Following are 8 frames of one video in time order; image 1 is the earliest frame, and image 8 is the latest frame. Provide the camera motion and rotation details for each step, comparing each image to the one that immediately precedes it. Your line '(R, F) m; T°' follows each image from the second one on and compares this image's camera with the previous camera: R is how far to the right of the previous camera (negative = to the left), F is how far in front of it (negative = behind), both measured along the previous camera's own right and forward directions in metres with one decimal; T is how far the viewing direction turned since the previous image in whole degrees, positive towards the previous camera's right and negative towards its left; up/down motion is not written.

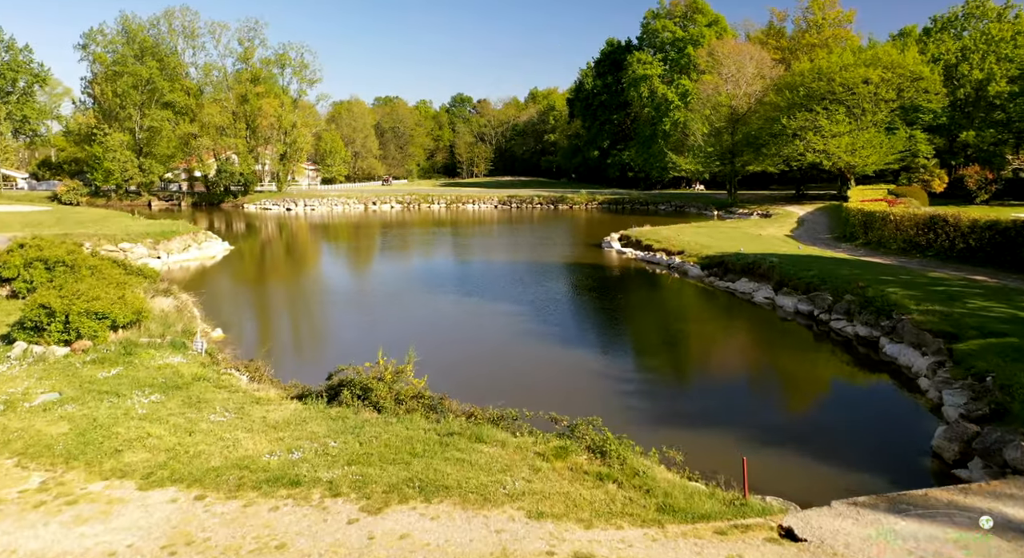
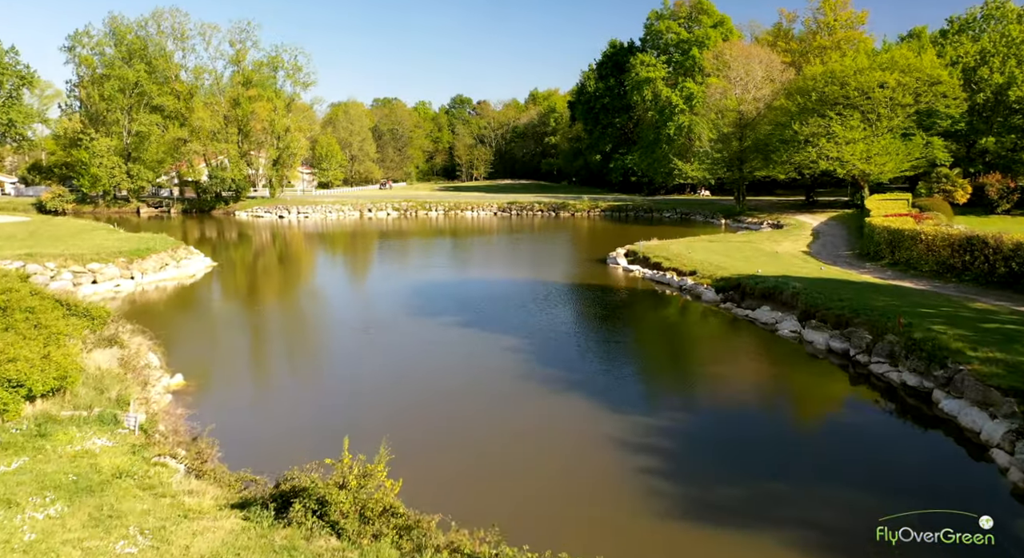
(0.0, +1.5) m; 0°
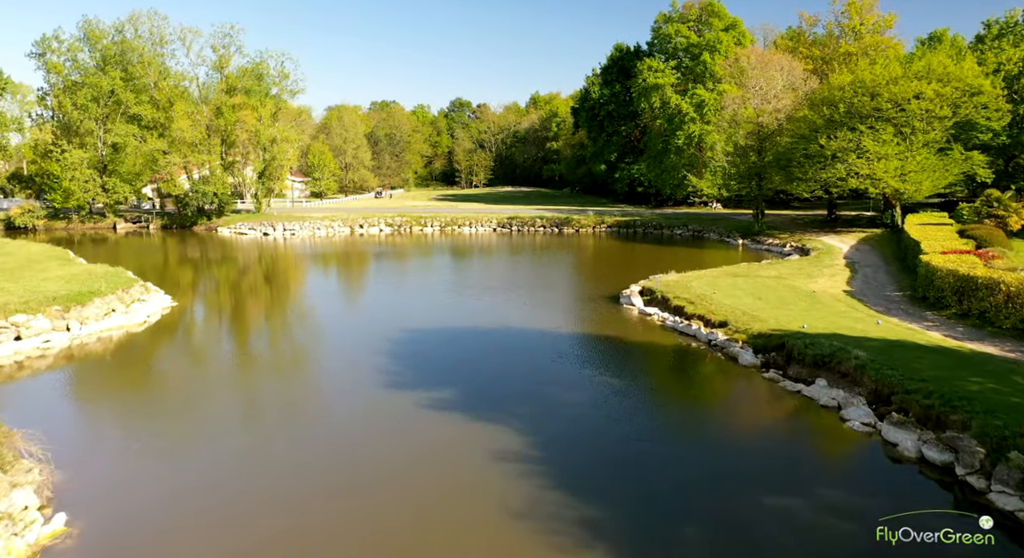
(0.0, +3.0) m; 0°
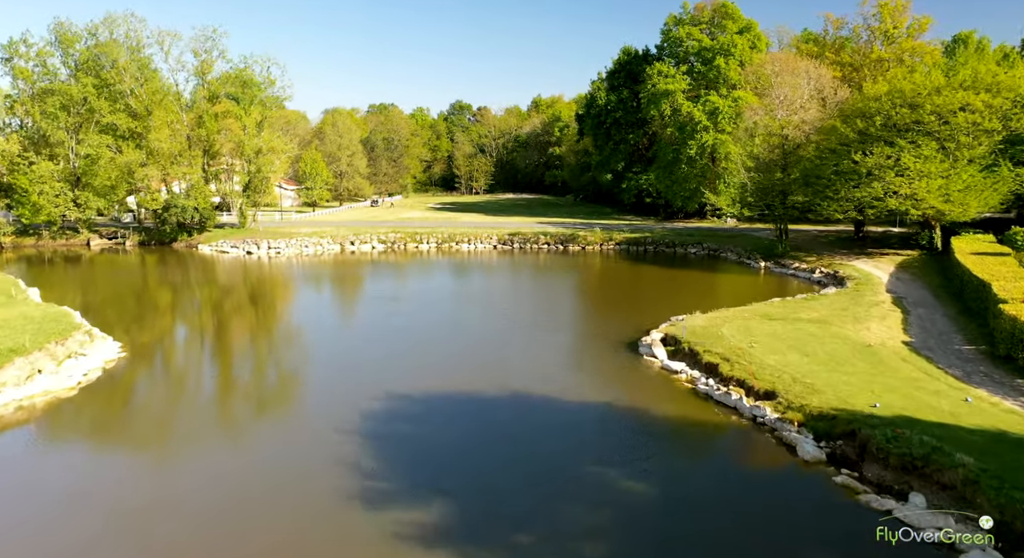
(0.0, +3.1) m; 0°
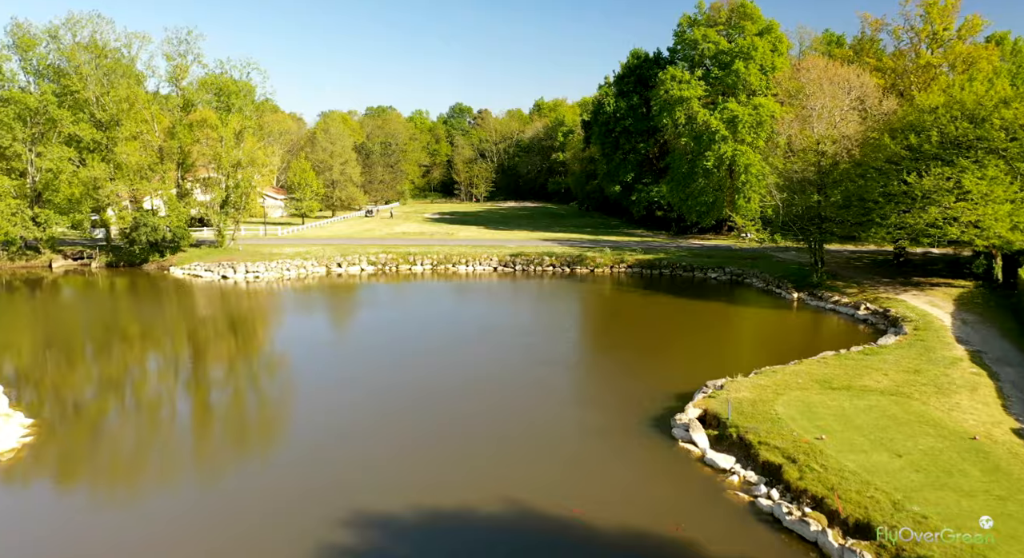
(0.0, +3.8) m; 0°
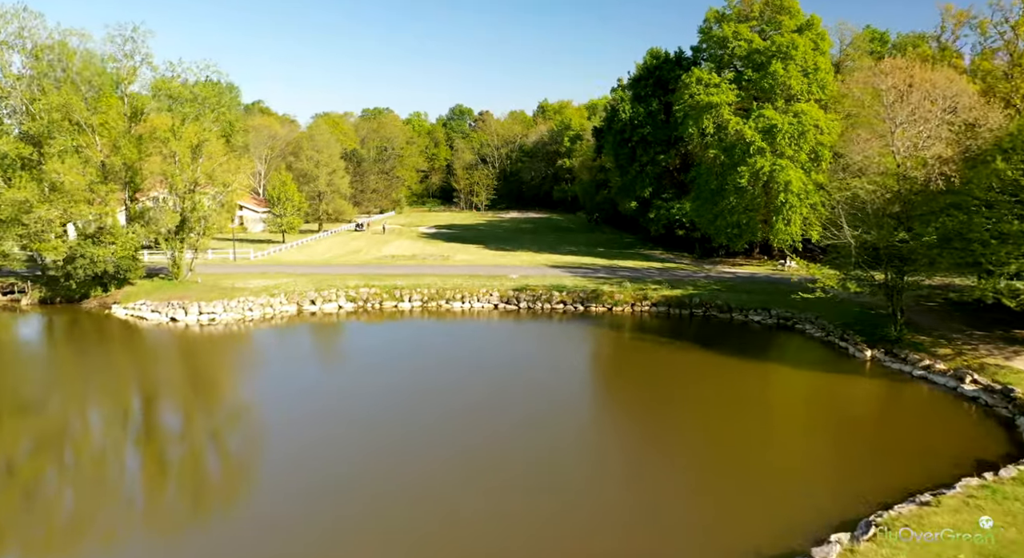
(-0.1, +6.0) m; 0°
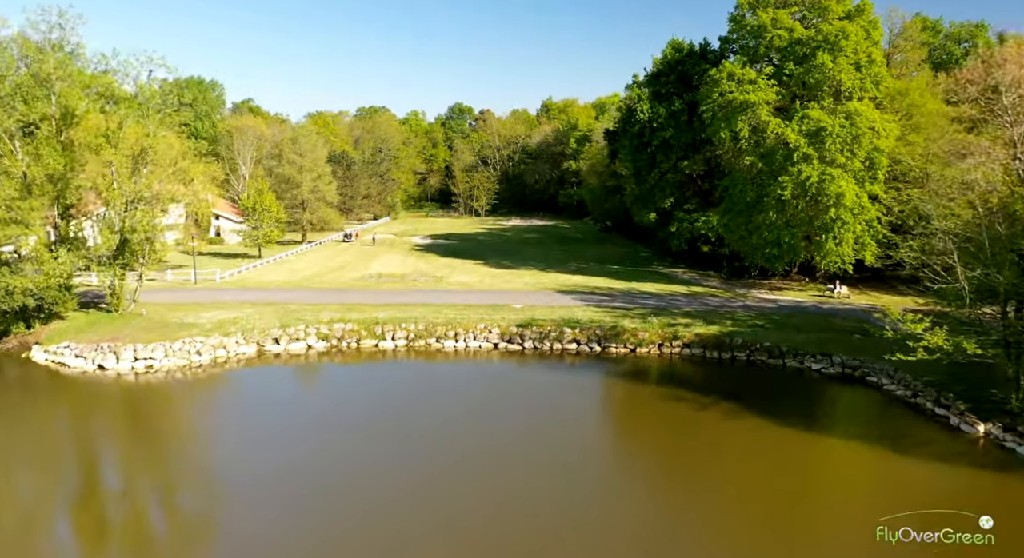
(0.0, +5.8) m; 0°
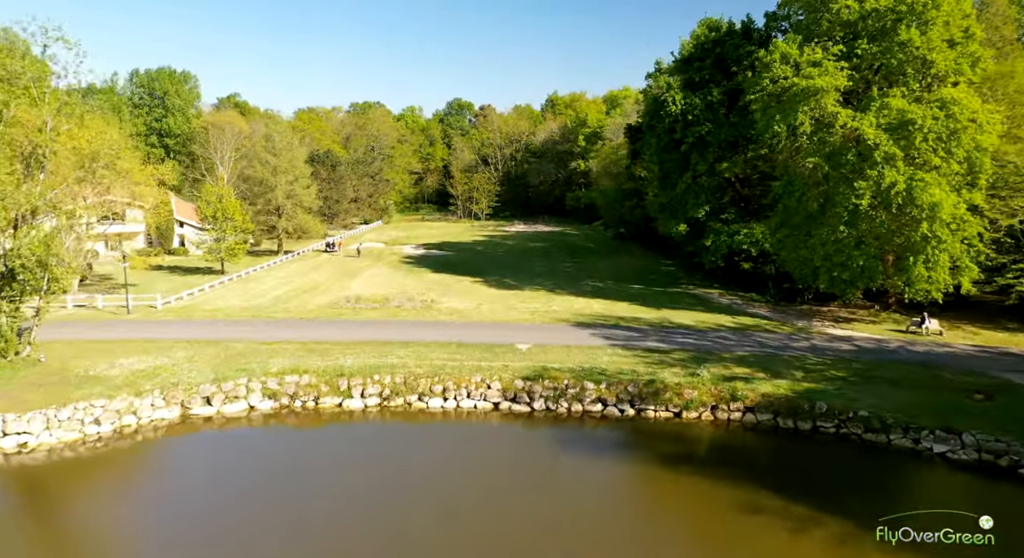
(-0.1, +7.0) m; 0°
